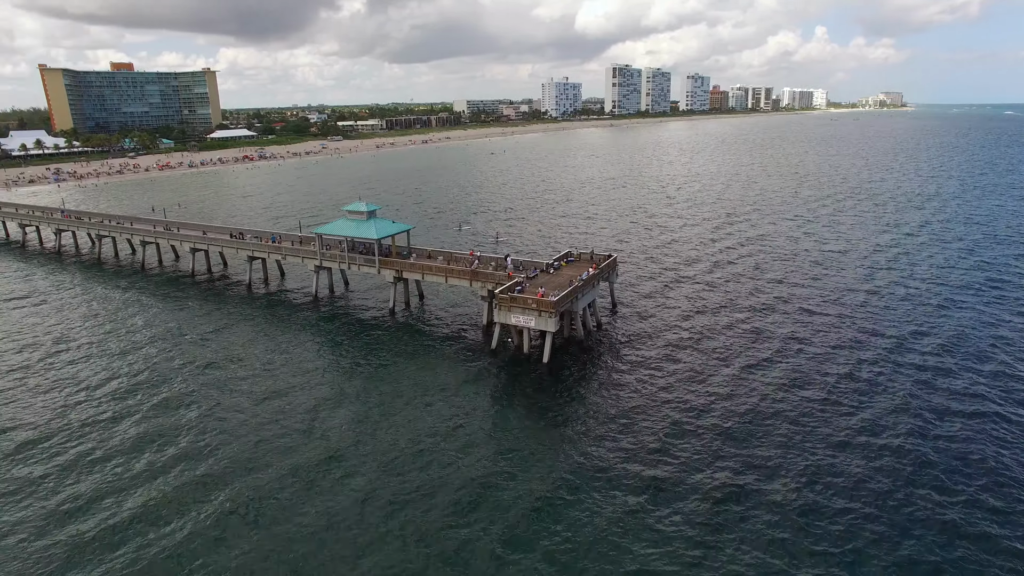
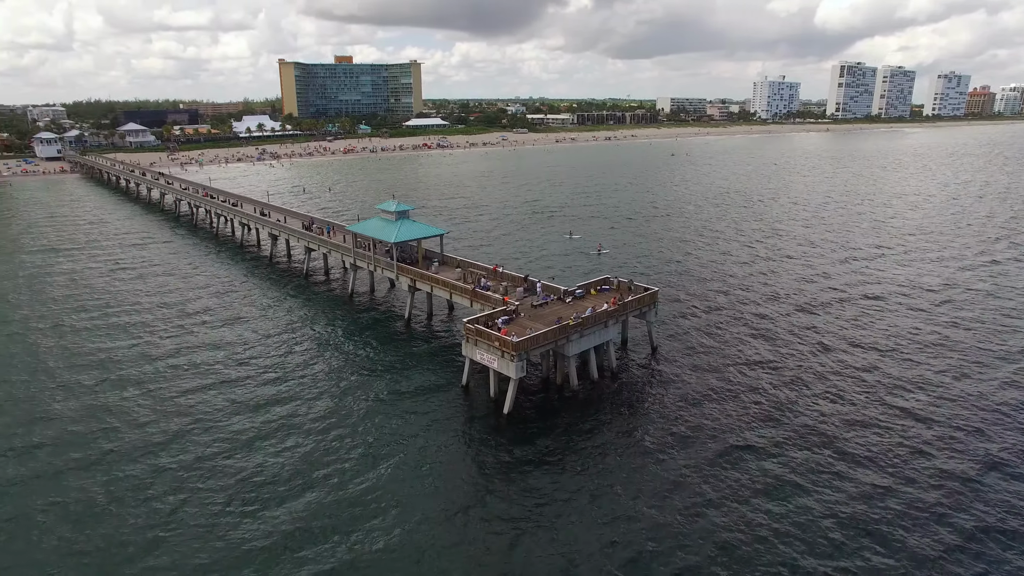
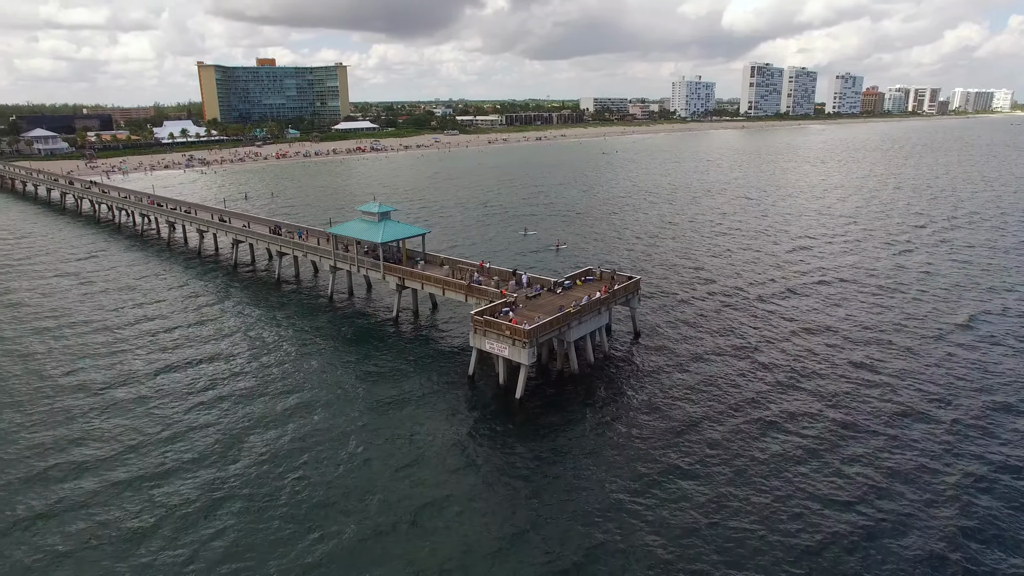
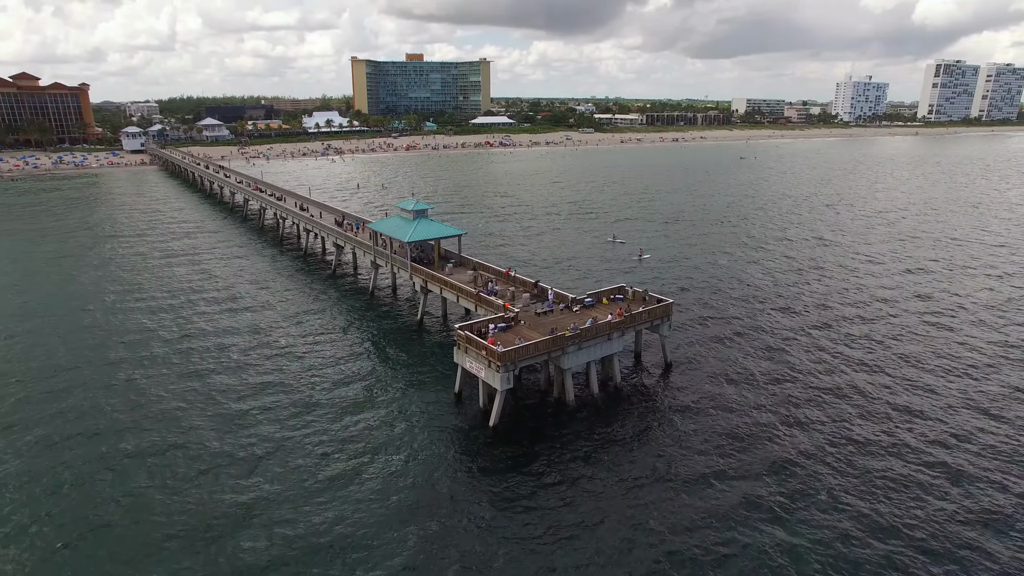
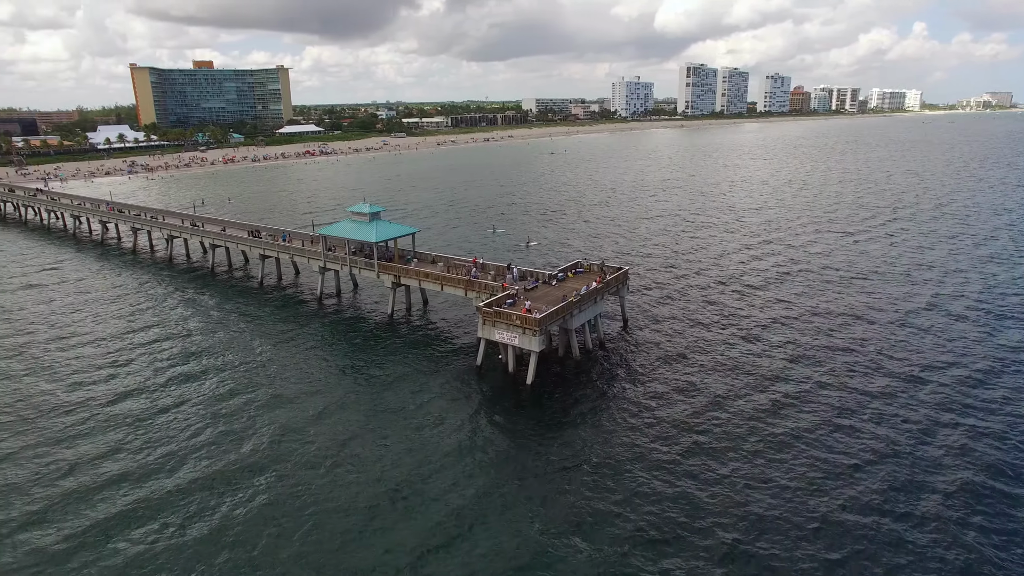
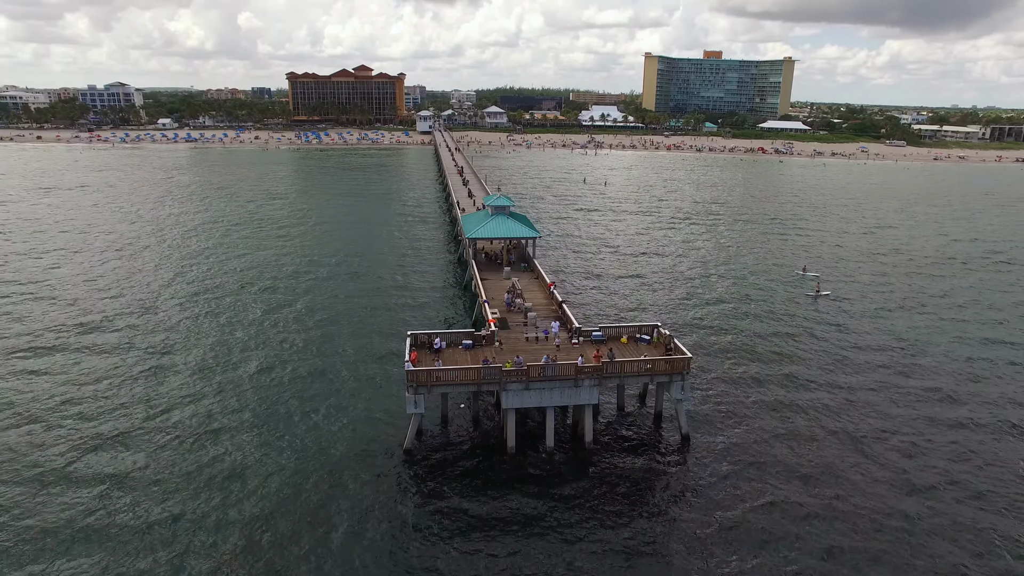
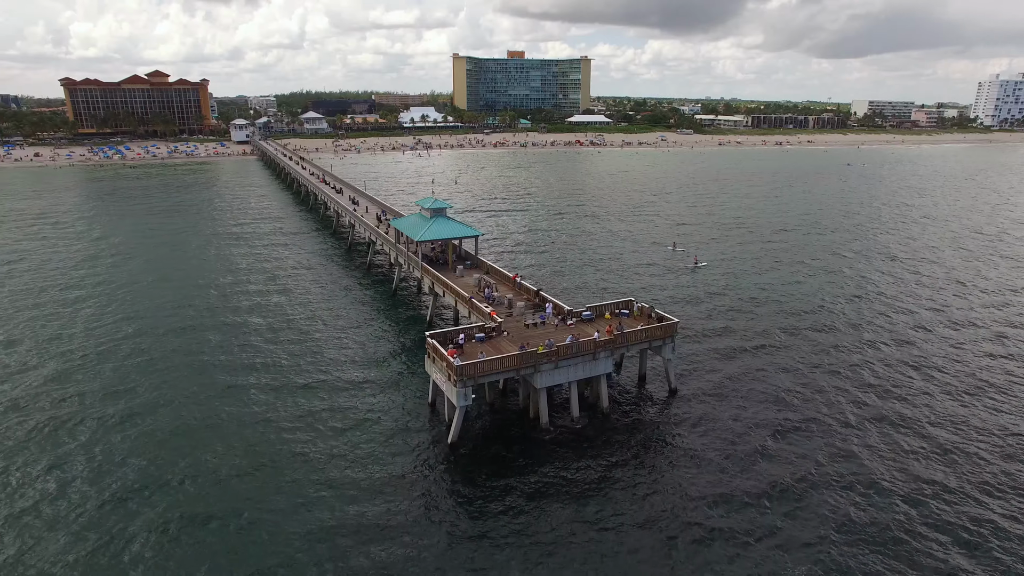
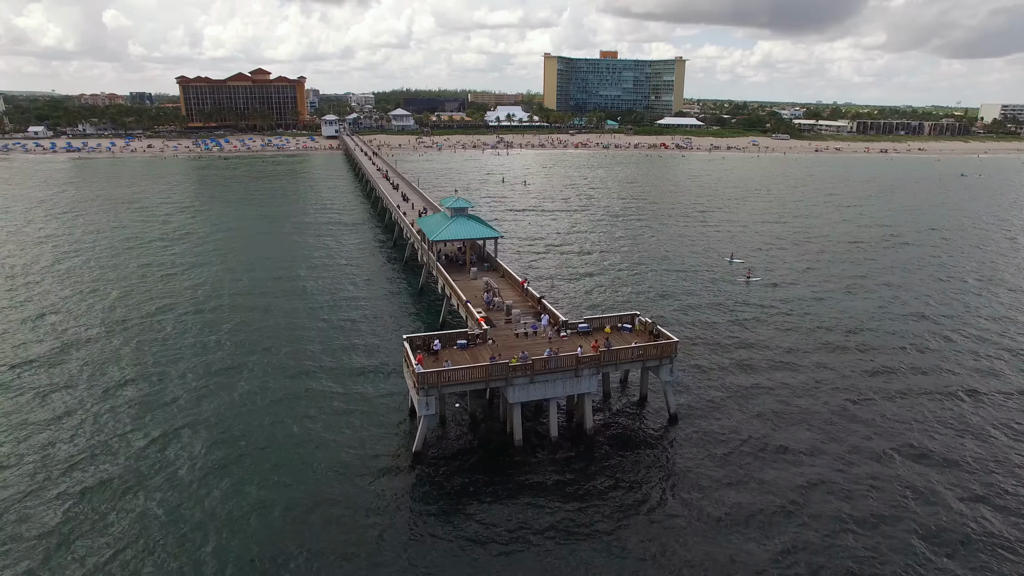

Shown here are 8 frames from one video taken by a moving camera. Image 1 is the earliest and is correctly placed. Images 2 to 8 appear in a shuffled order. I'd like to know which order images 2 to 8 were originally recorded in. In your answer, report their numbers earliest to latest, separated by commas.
5, 3, 2, 4, 7, 8, 6
